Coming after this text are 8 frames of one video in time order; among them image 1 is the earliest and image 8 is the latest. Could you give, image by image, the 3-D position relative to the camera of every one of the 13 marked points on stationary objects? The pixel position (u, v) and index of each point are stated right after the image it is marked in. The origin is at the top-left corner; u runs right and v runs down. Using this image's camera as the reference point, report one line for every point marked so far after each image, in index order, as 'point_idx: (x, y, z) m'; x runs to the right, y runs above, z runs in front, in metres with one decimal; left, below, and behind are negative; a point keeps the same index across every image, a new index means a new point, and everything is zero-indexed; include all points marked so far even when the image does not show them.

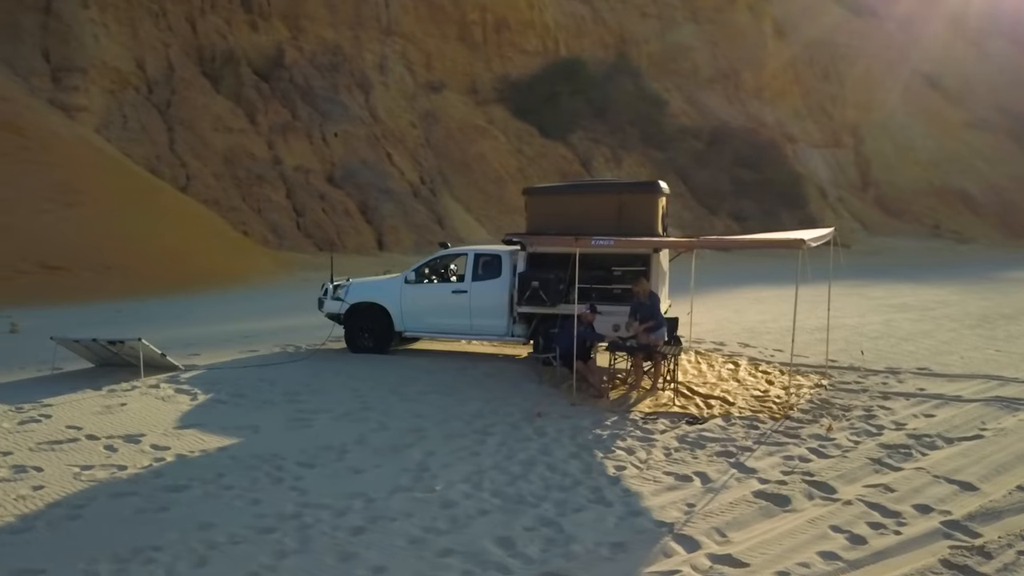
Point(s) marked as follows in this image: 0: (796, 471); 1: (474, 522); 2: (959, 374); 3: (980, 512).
0: (+2.1, -1.4, +6.2) m
1: (-0.2, -1.4, +5.2) m
2: (+5.2, -1.0, +9.7) m
3: (+3.0, -1.5, +5.5) m
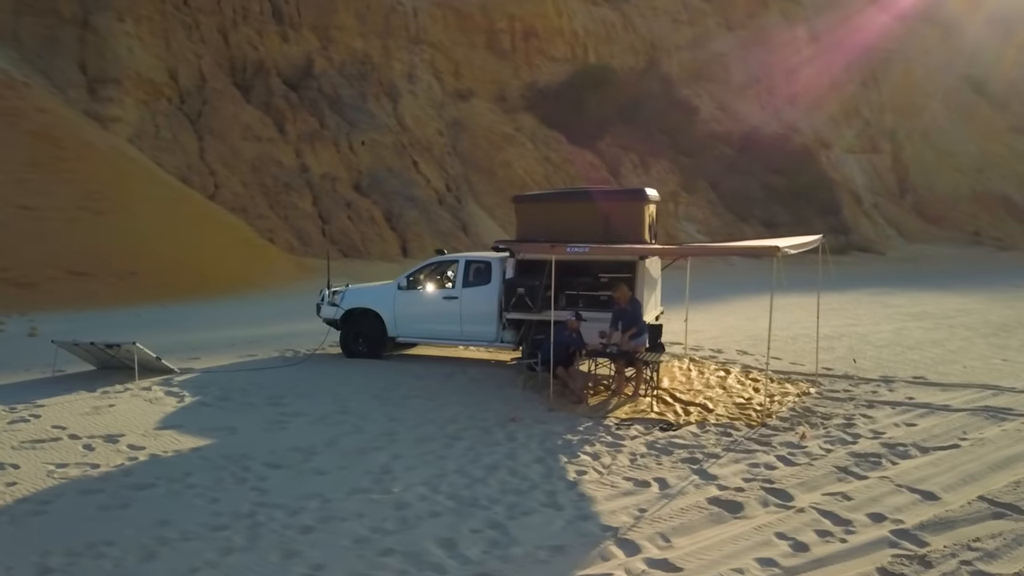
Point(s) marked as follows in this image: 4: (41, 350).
0: (+1.8, -1.4, +6.2) m
1: (-0.6, -1.5, +5.3) m
2: (+5.0, -1.1, +9.6) m
3: (+2.7, -1.5, +5.4) m
4: (-6.0, -0.7, +10.5) m
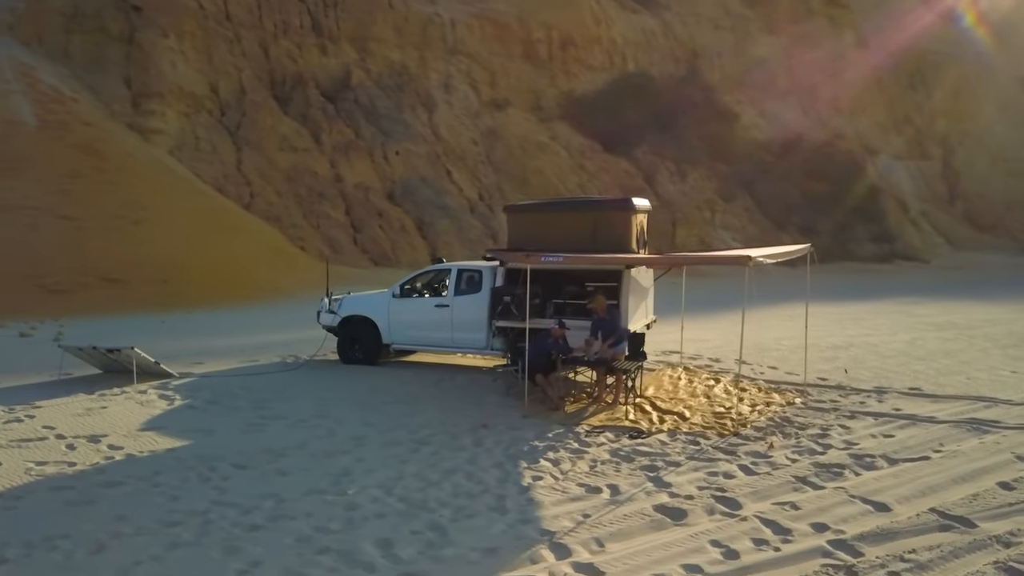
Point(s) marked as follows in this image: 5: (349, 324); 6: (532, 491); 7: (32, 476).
0: (+1.5, -1.5, +6.3) m
1: (-1.0, -1.5, +5.5) m
2: (+4.9, -1.2, +9.4) m
3: (+2.3, -1.6, +5.4) m
4: (-6.1, -0.8, +11.0) m
5: (-2.0, -0.5, +10.5) m
6: (+0.1, -1.5, +6.1) m
7: (-3.5, -1.4, +6.1) m
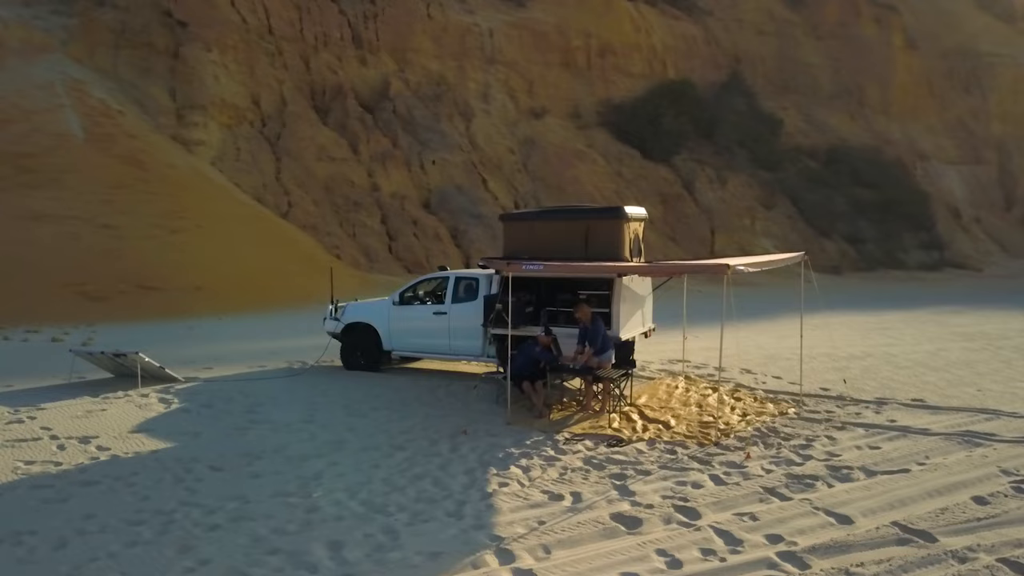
0: (+1.2, -1.6, +6.2) m
1: (-1.3, -1.6, +5.6) m
2: (+4.8, -1.3, +9.2) m
3: (+2.0, -1.6, +5.3) m
4: (-6.1, -0.9, +11.4) m
5: (-2.0, -0.5, +10.7) m
6: (-0.1, -1.5, +6.2) m
7: (-3.7, -1.4, +6.4) m
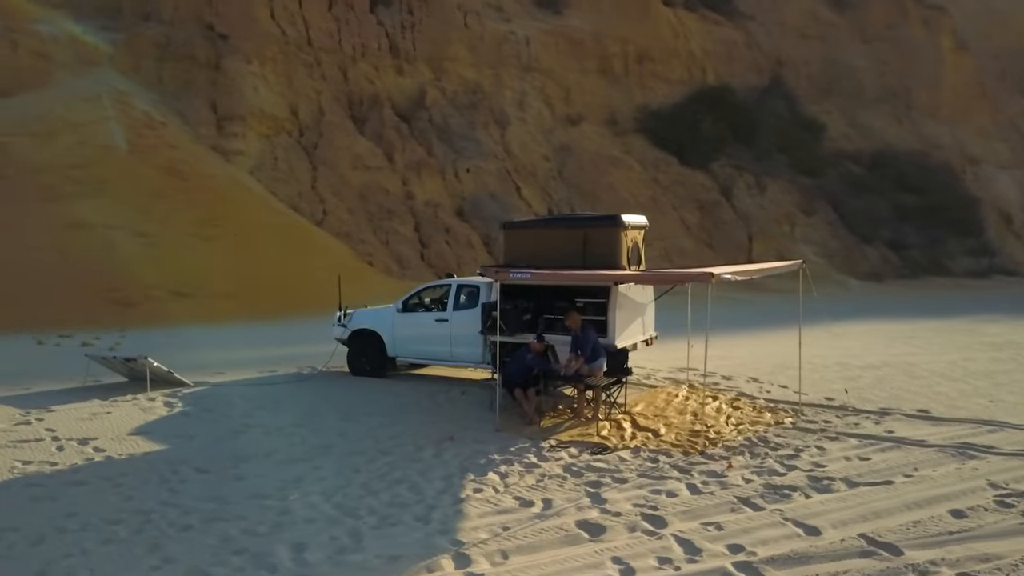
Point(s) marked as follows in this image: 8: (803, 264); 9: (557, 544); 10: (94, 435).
0: (+1.0, -1.6, +6.2) m
1: (-1.5, -1.6, +5.7) m
2: (+4.7, -1.4, +9.0) m
3: (+1.7, -1.7, +5.3) m
4: (-6.0, -1.0, +11.8) m
5: (-2.0, -0.6, +10.9) m
6: (-0.3, -1.6, +6.3) m
7: (-3.9, -1.5, +6.6) m
8: (+3.3, +0.3, +9.4) m
9: (+0.3, -1.7, +5.5) m
10: (-3.9, -1.4, +7.8) m
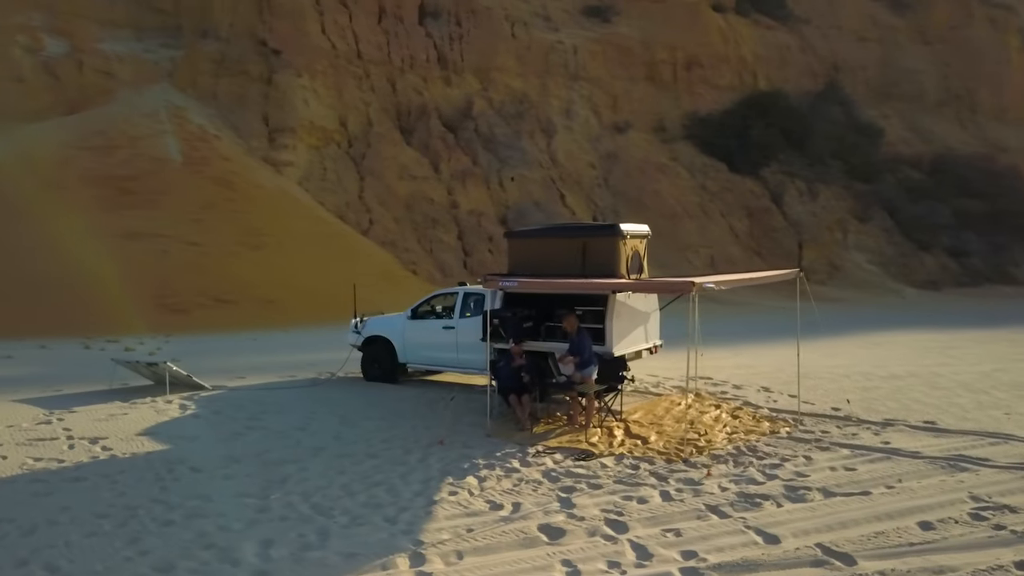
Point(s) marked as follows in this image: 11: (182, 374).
0: (+0.8, -1.7, +6.3) m
1: (-1.8, -1.7, +6.0) m
2: (+4.7, -1.5, +8.8) m
3: (+1.4, -1.8, +5.3) m
4: (-5.8, -1.1, +12.4) m
5: (-1.9, -0.7, +11.2) m
6: (-0.6, -1.7, +6.5) m
7: (-4.1, -1.5, +7.1) m
8: (+3.3, +0.2, +9.3) m
9: (0.0, -1.8, +5.7) m
10: (-4.0, -1.4, +8.2) m
11: (-4.0, -1.0, +10.1) m
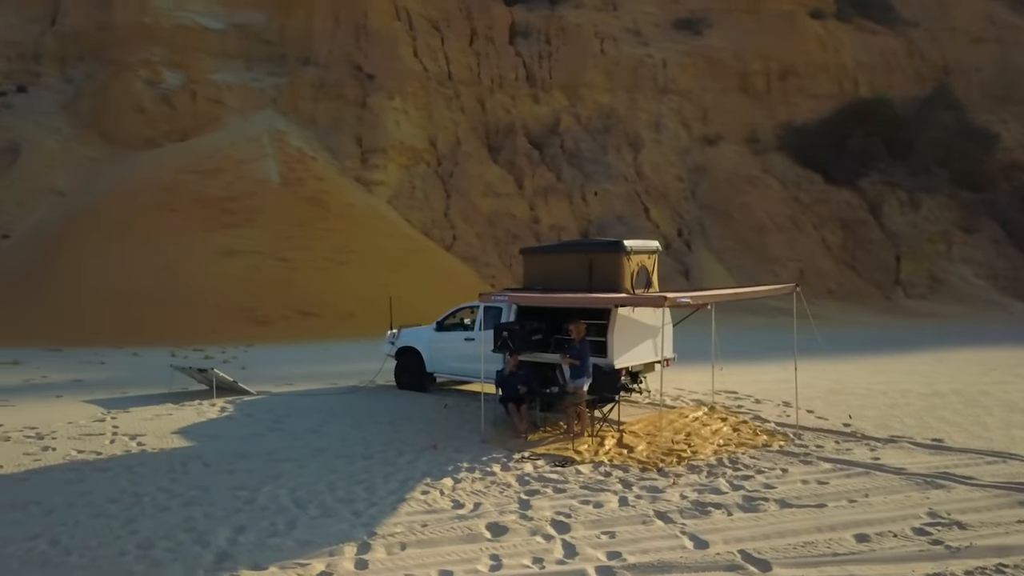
0: (+0.4, -1.8, +6.7) m
1: (-2.1, -1.8, +6.7) m
2: (+4.7, -1.6, +8.6) m
3: (+0.9, -1.9, +5.6) m
4: (-5.2, -1.3, +13.6) m
5: (-1.5, -0.9, +11.9) m
6: (-0.9, -1.8, +7.0) m
7: (-4.3, -1.7, +8.1) m
8: (+3.3, 0.0, +9.3) m
9: (-0.4, -1.9, +6.1) m
10: (-4.0, -1.6, +9.2) m
11: (-3.8, -1.2, +11.1) m
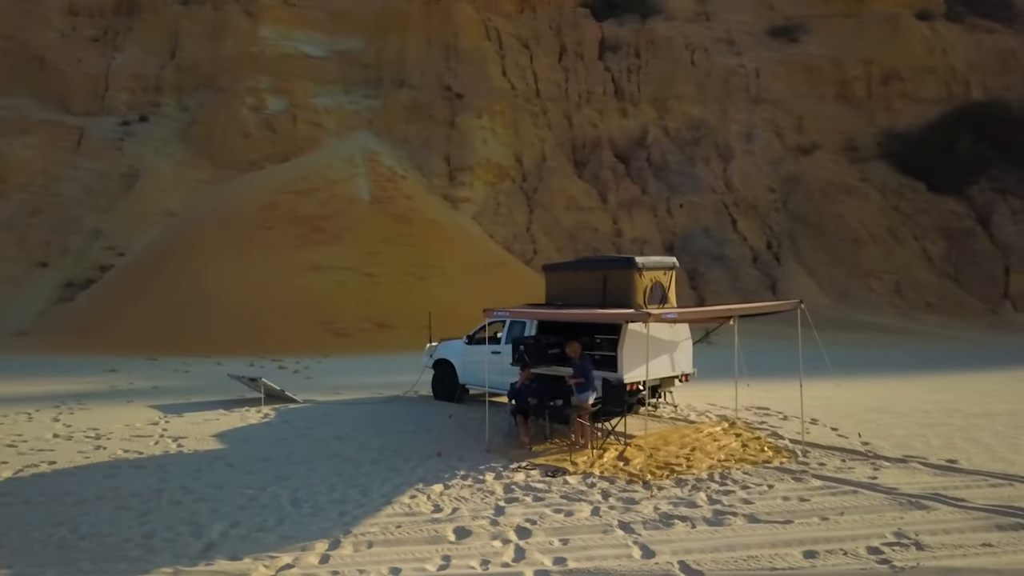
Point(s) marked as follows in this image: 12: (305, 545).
0: (+0.2, -1.9, +7.0) m
1: (-2.4, -2.0, +7.4) m
2: (+4.6, -1.8, +8.3) m
3: (+0.5, -2.0, +5.8) m
4: (-4.5, -1.6, +14.6) m
5: (-1.1, -1.2, +12.4) m
6: (-1.1, -1.9, +7.5) m
7: (-4.3, -1.8, +9.1) m
8: (+3.4, -0.2, +9.3) m
9: (-0.7, -2.0, +6.6) m
10: (-3.9, -1.8, +10.1) m
11: (-3.4, -1.4, +12.0) m
12: (-1.6, -2.0, +6.5) m
